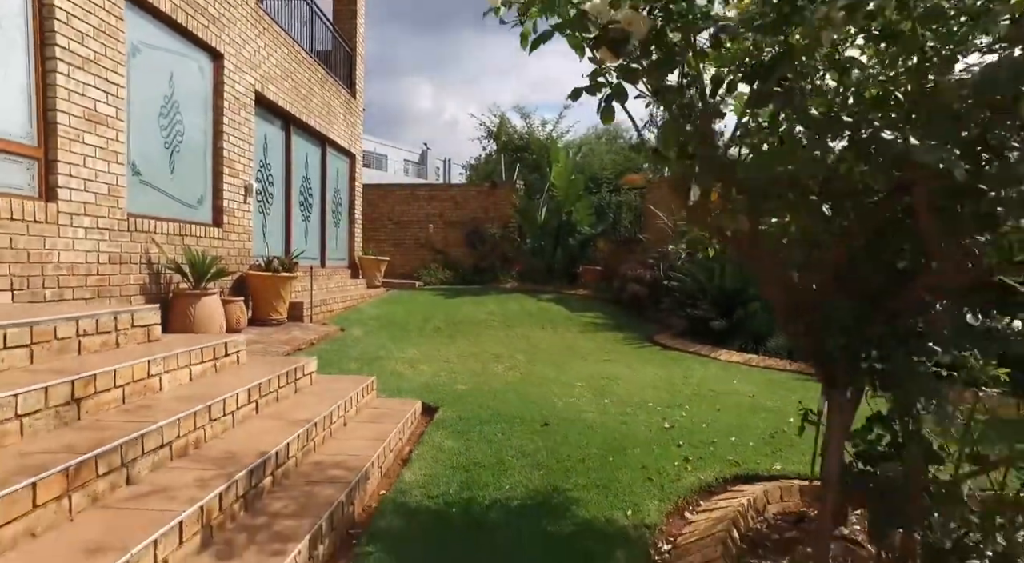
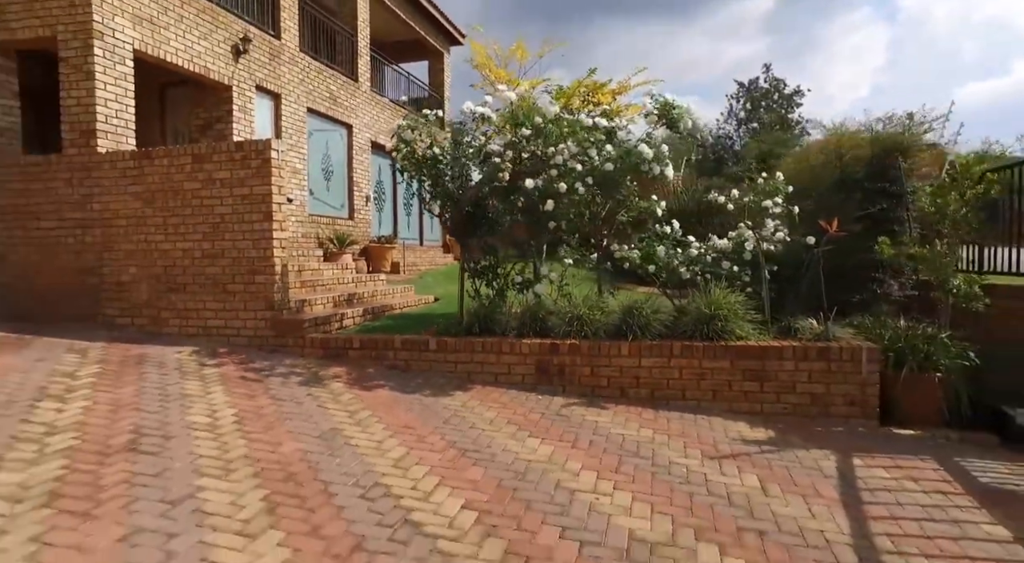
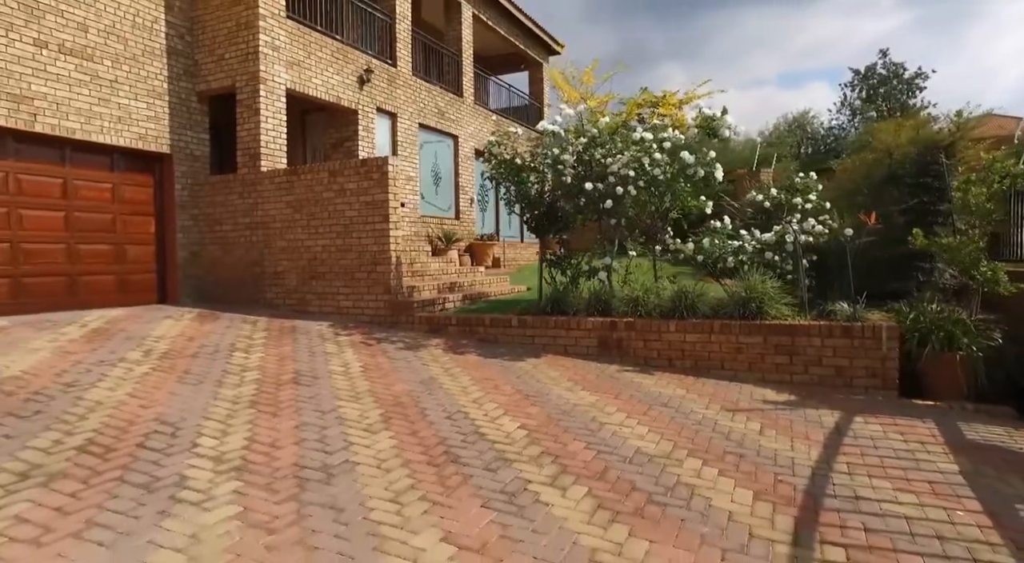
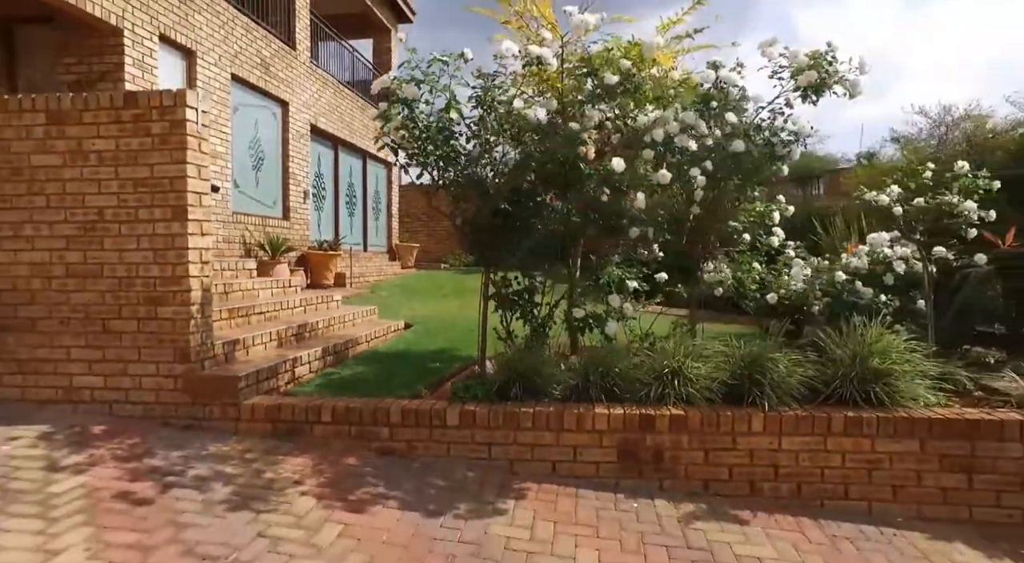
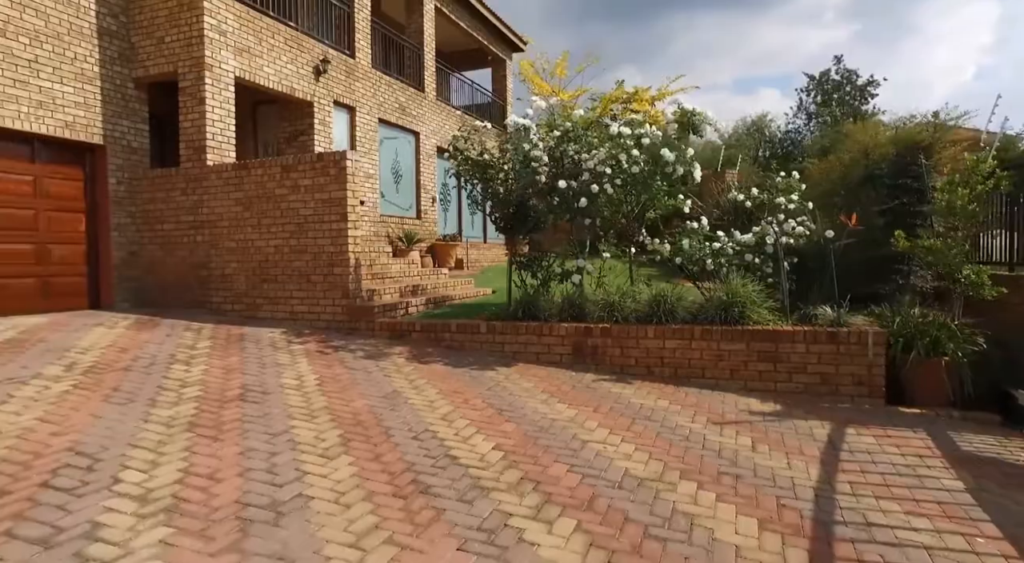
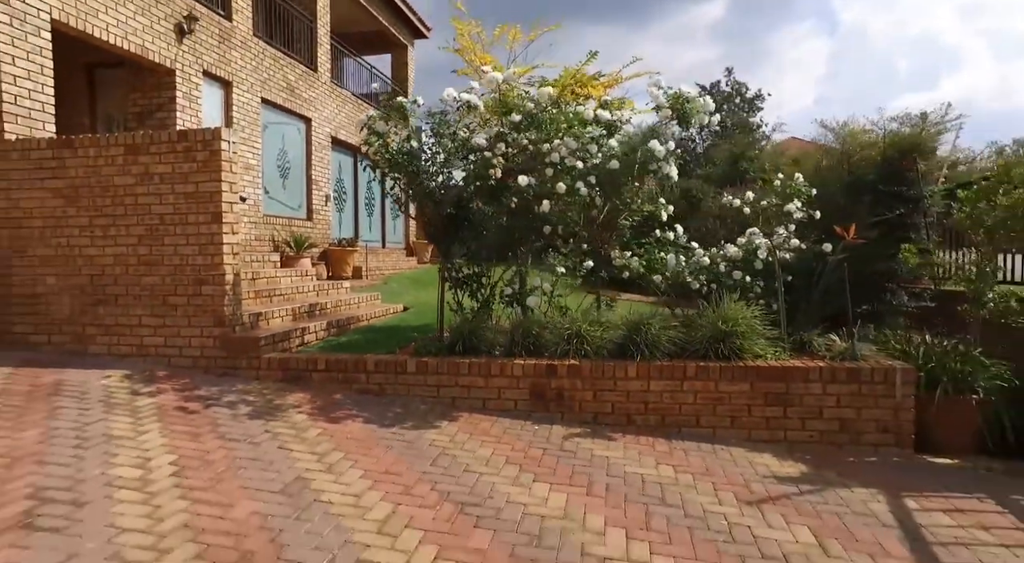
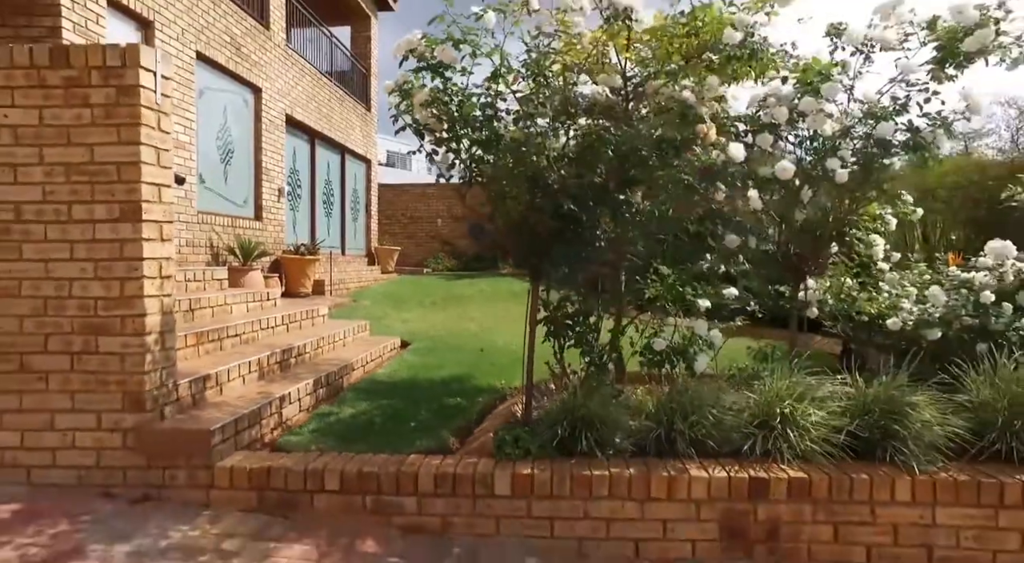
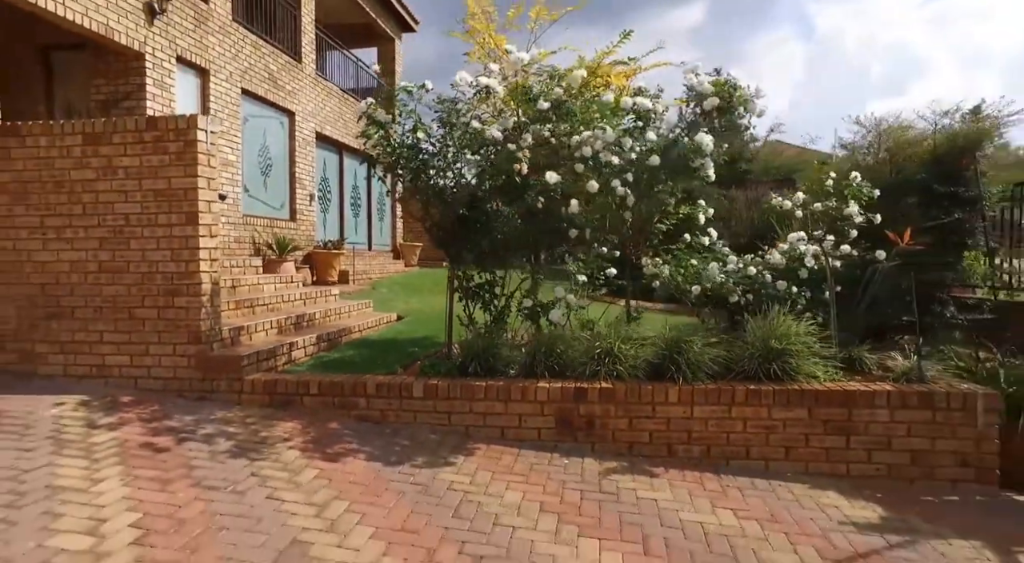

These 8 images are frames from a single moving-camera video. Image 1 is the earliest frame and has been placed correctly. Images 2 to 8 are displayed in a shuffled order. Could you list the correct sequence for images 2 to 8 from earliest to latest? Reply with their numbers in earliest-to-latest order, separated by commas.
7, 4, 8, 6, 2, 5, 3
